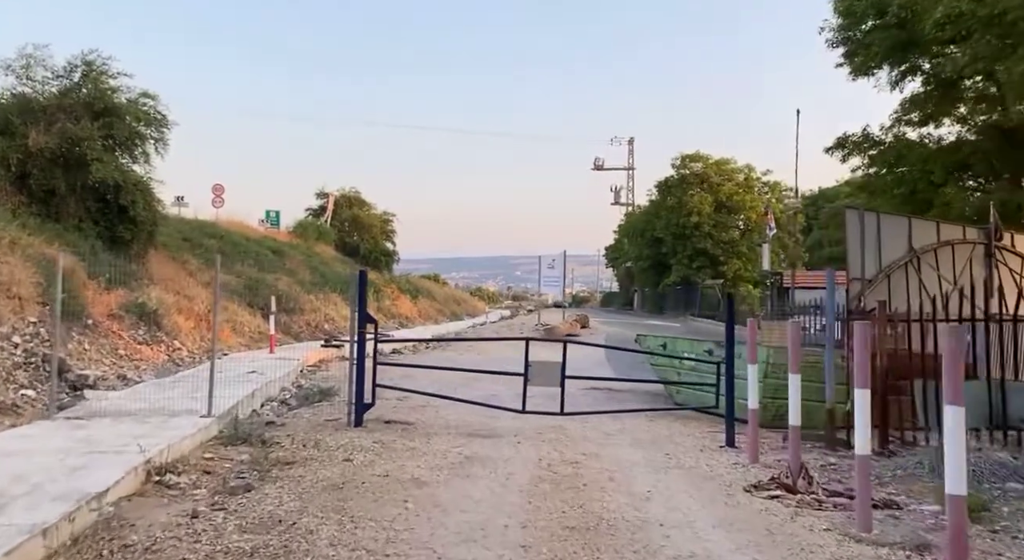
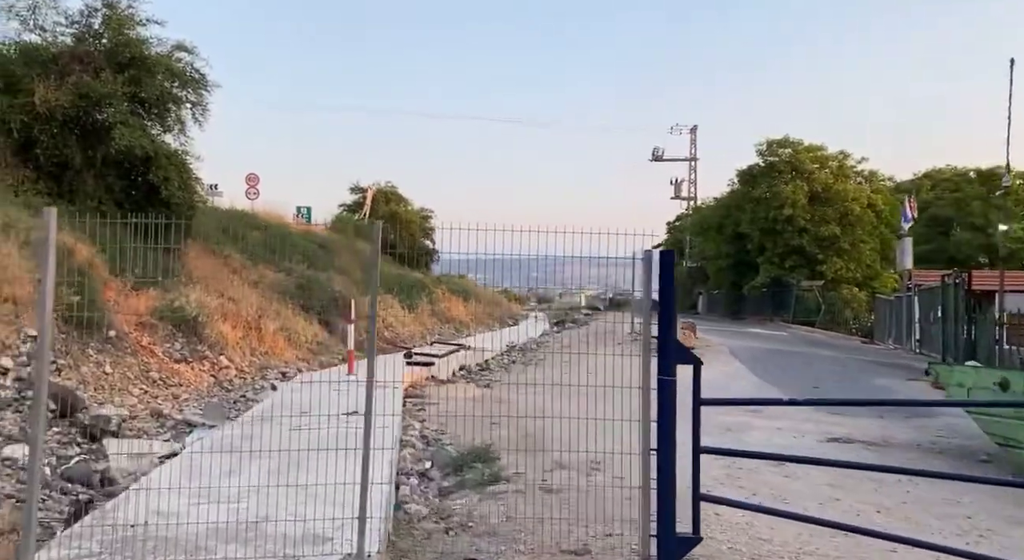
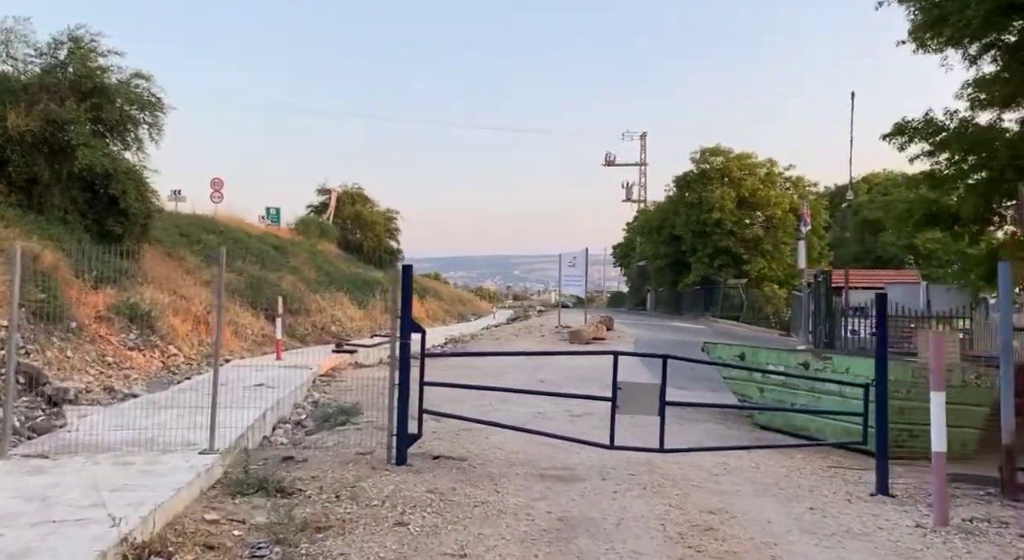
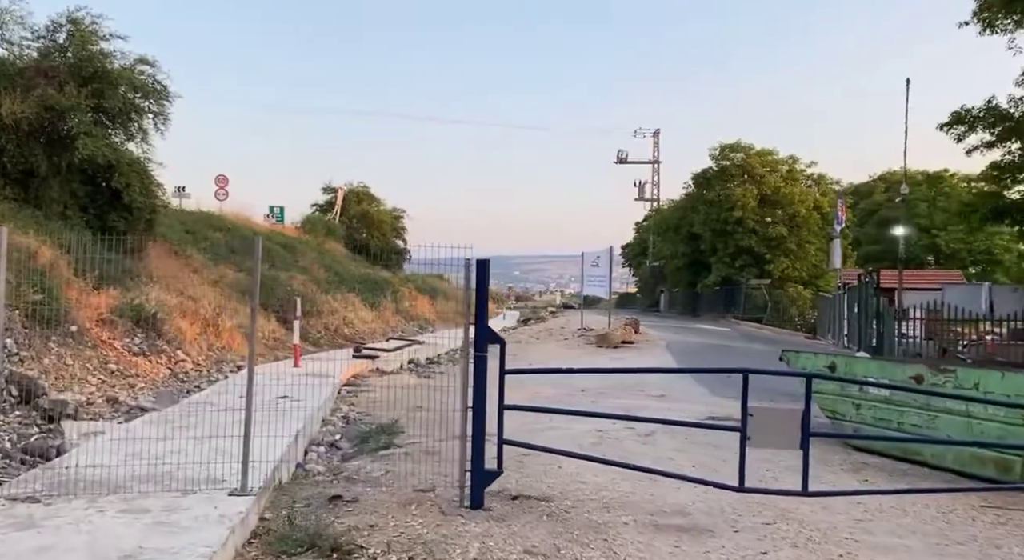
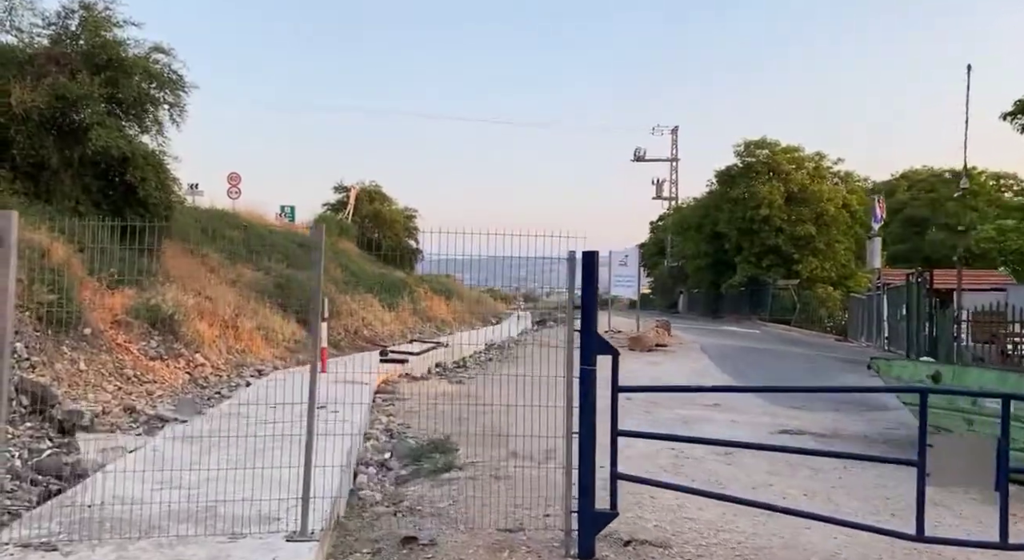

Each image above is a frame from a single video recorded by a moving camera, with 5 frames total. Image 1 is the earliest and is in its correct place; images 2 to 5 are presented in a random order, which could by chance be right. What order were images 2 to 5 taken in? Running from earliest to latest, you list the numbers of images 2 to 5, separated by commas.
3, 4, 5, 2
